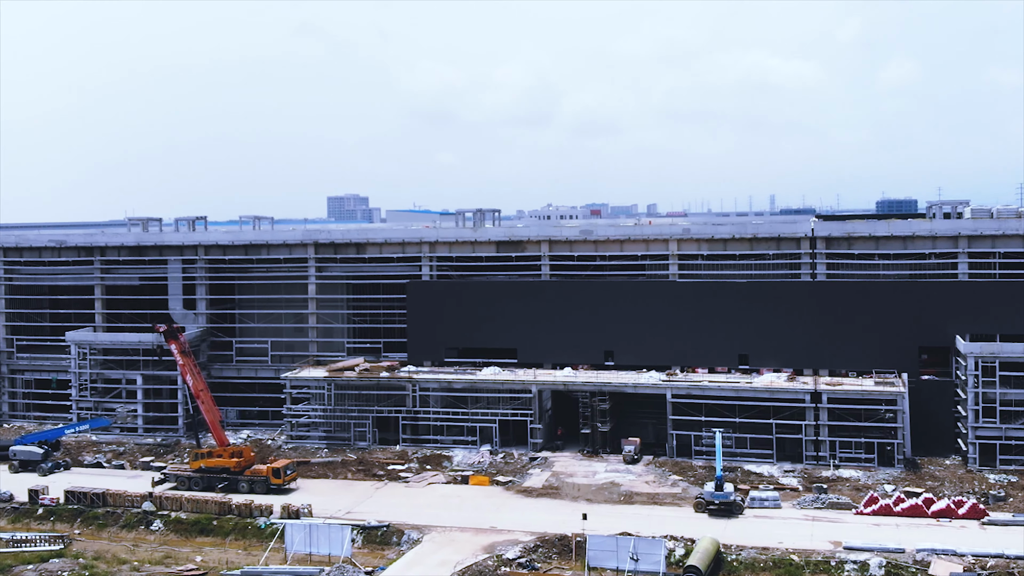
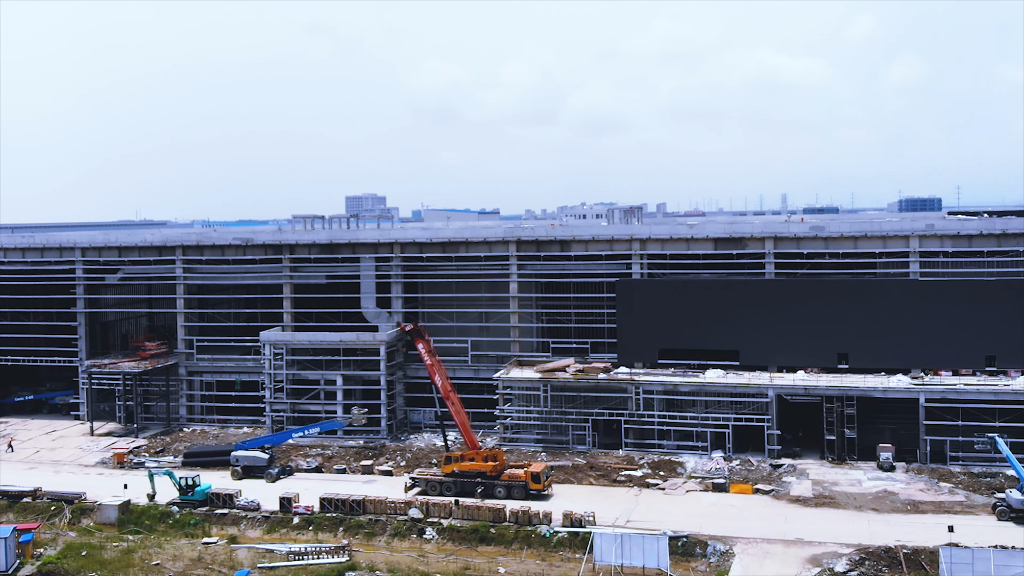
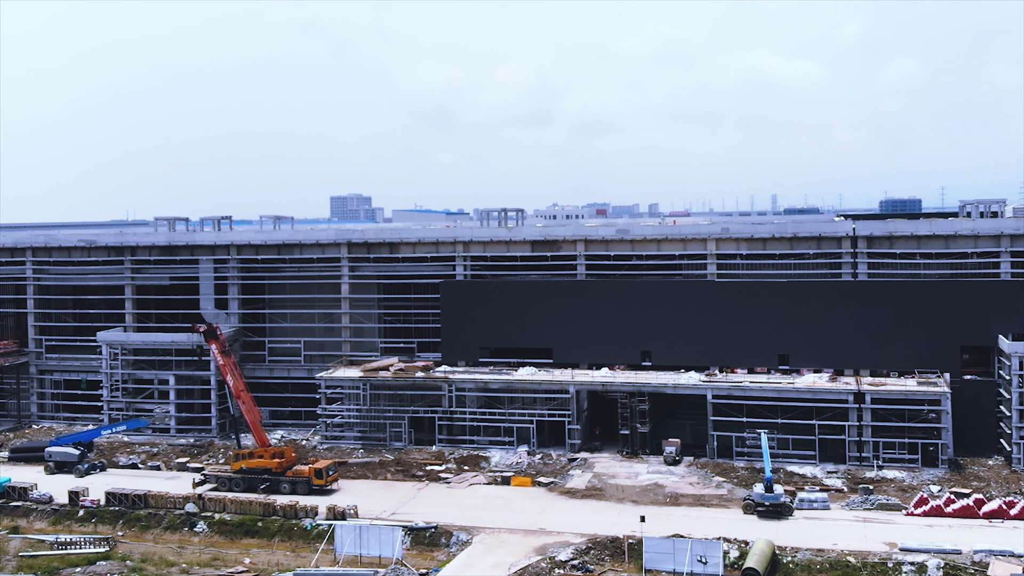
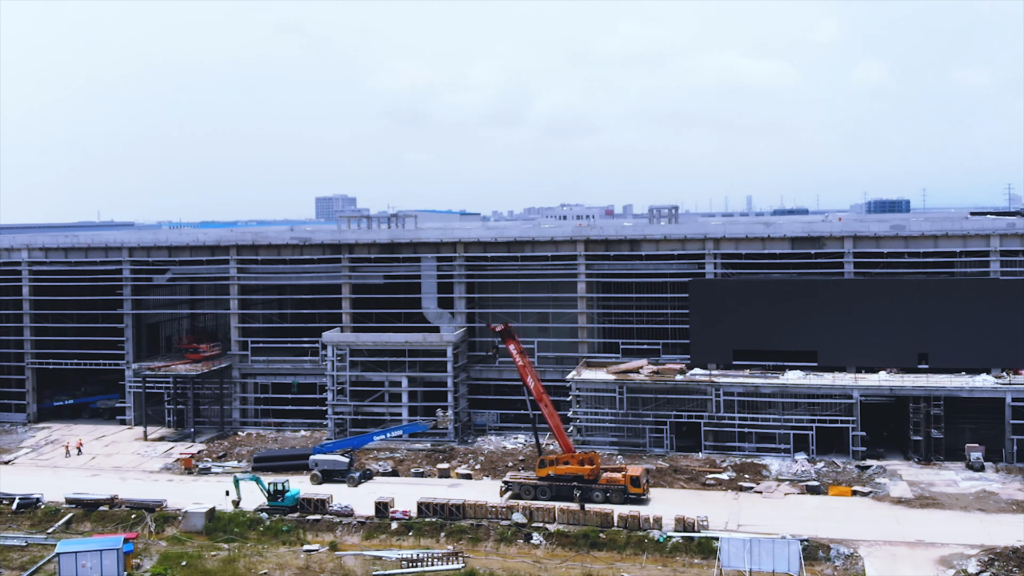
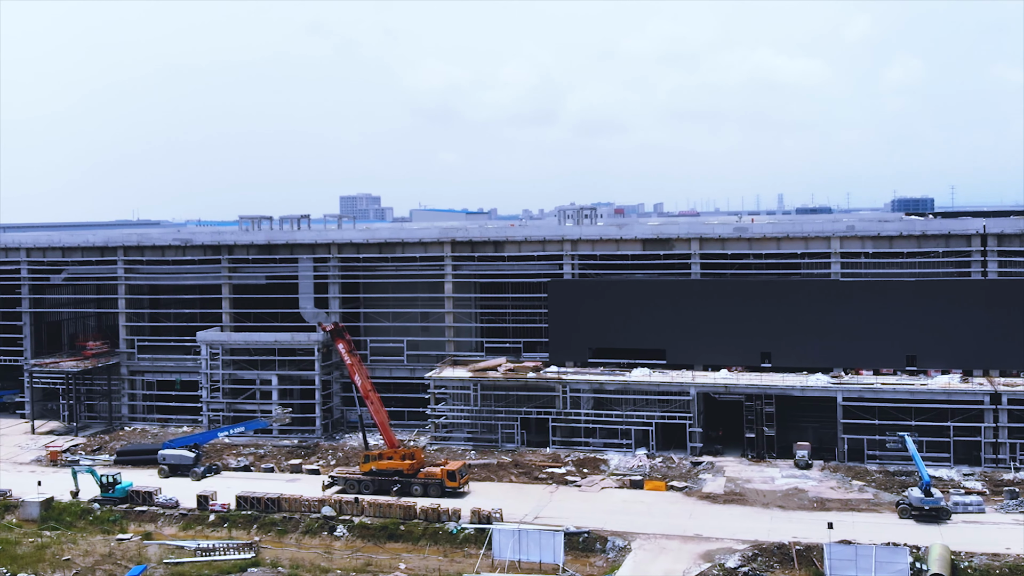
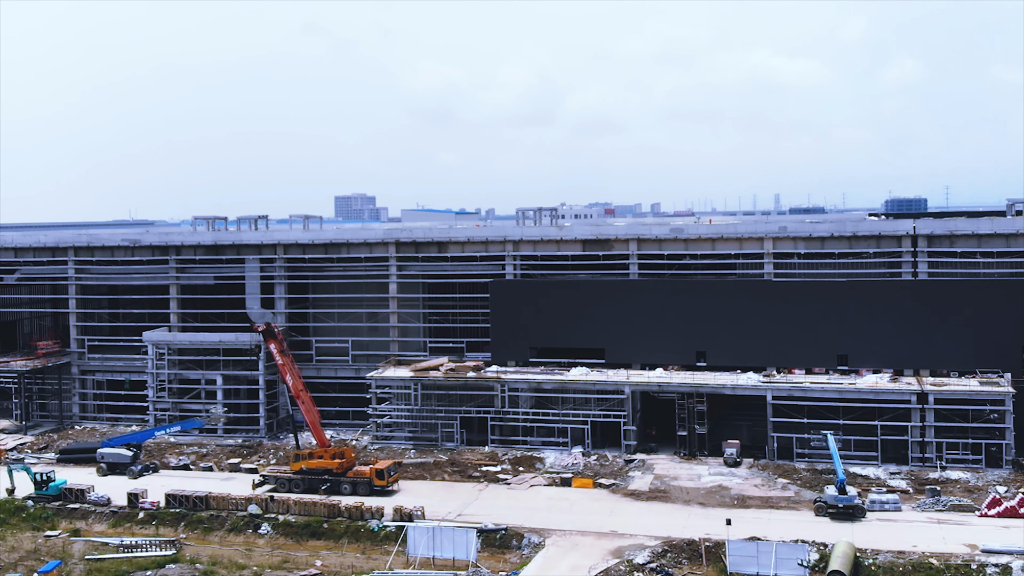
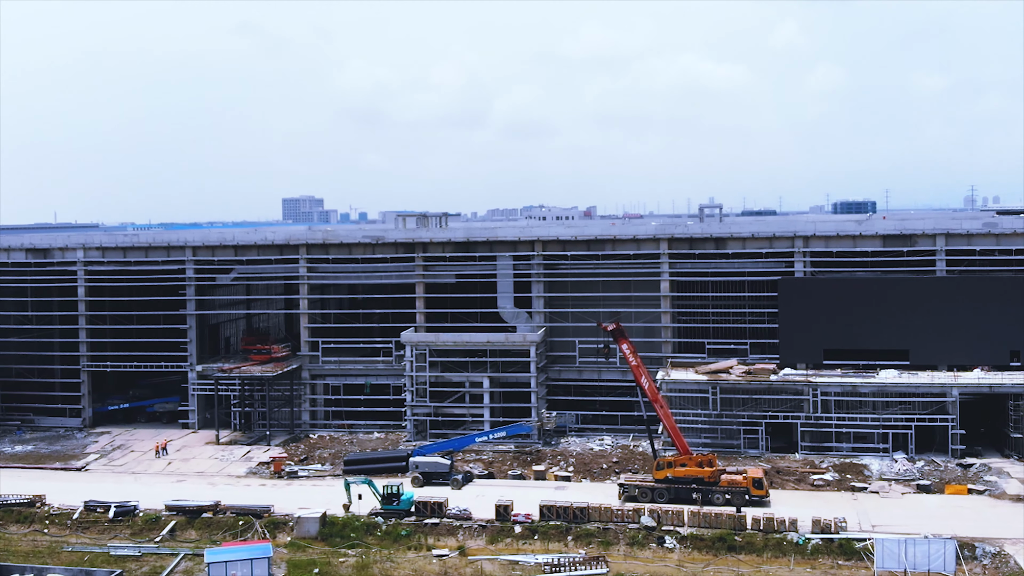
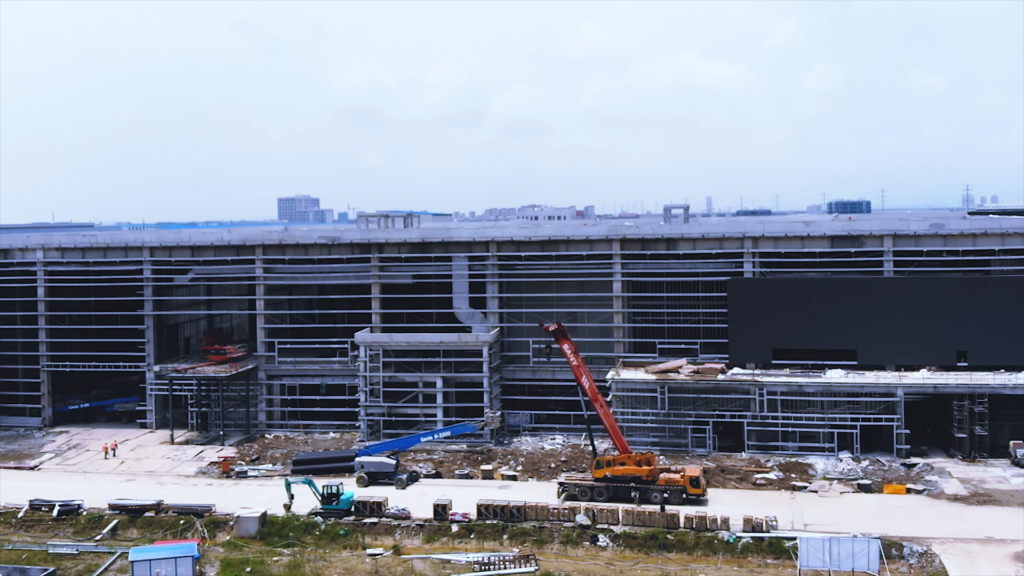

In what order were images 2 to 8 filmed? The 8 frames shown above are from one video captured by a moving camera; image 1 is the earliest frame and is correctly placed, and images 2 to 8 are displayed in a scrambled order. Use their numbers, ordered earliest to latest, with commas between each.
3, 6, 5, 2, 4, 8, 7
